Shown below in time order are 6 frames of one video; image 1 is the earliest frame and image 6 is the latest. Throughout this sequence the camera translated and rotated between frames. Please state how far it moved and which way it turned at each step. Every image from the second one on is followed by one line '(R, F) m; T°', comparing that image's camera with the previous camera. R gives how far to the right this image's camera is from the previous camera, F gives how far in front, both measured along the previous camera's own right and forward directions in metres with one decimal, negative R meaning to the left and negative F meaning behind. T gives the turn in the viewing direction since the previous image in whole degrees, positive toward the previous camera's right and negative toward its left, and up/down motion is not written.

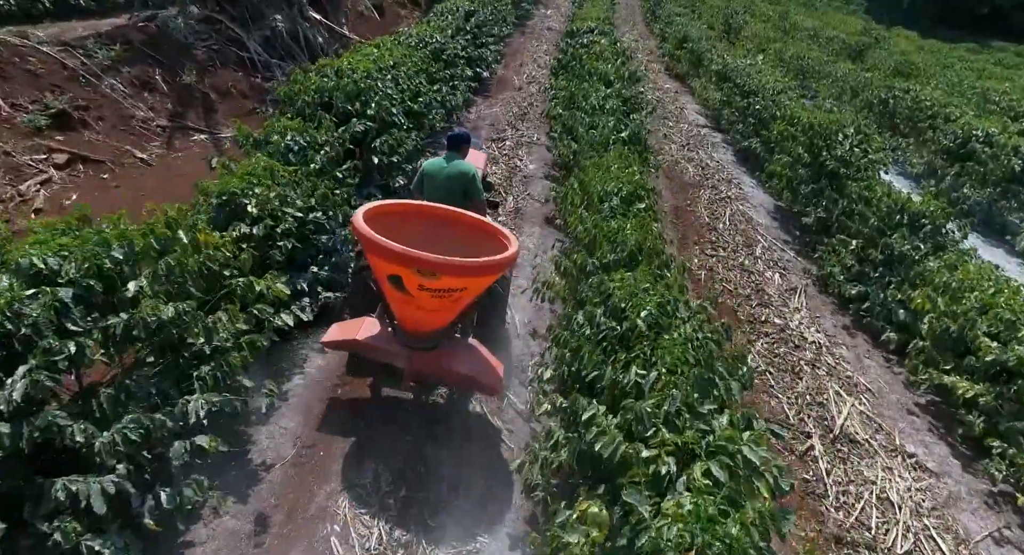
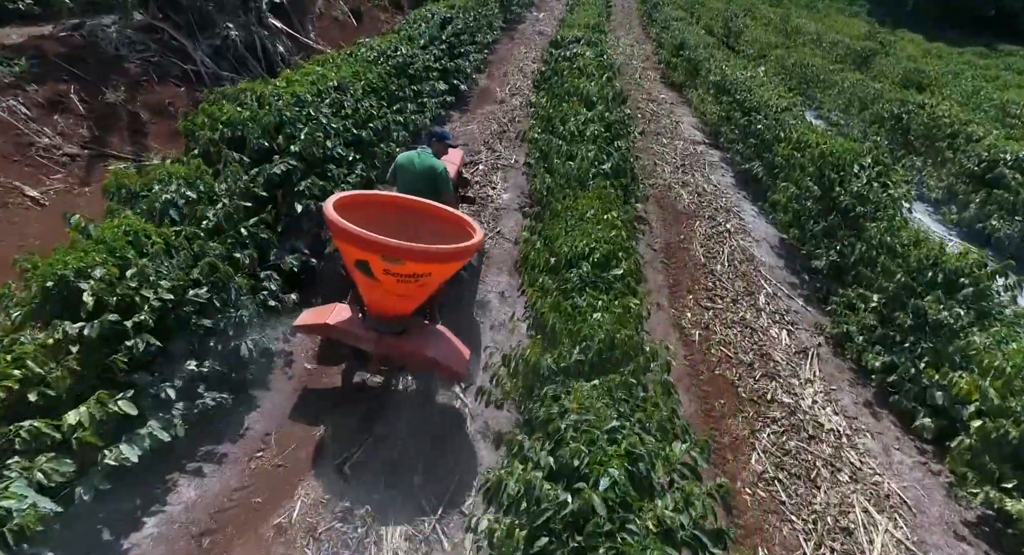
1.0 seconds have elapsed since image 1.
(+0.4, +1.1) m; 0°
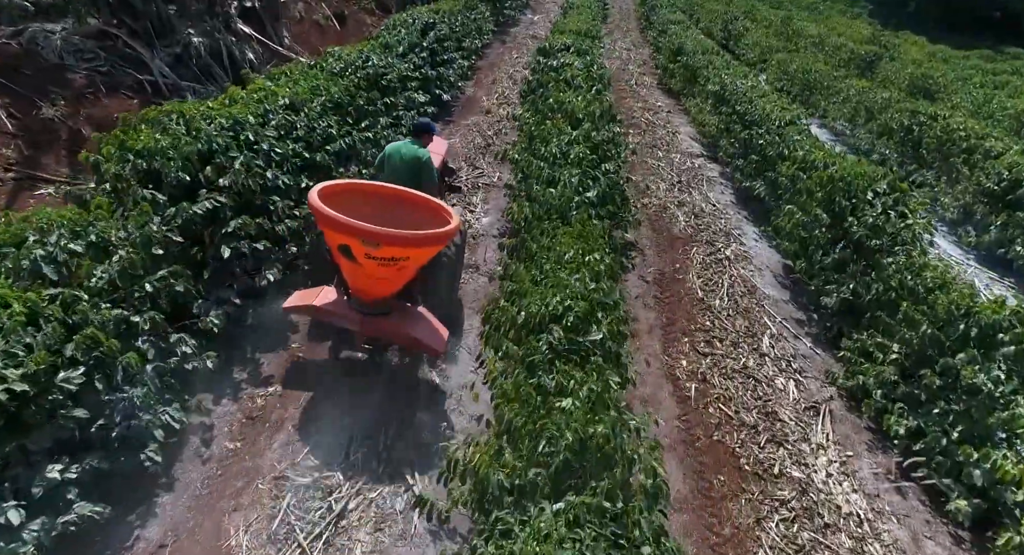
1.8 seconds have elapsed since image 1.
(+0.3, +0.8) m; 0°
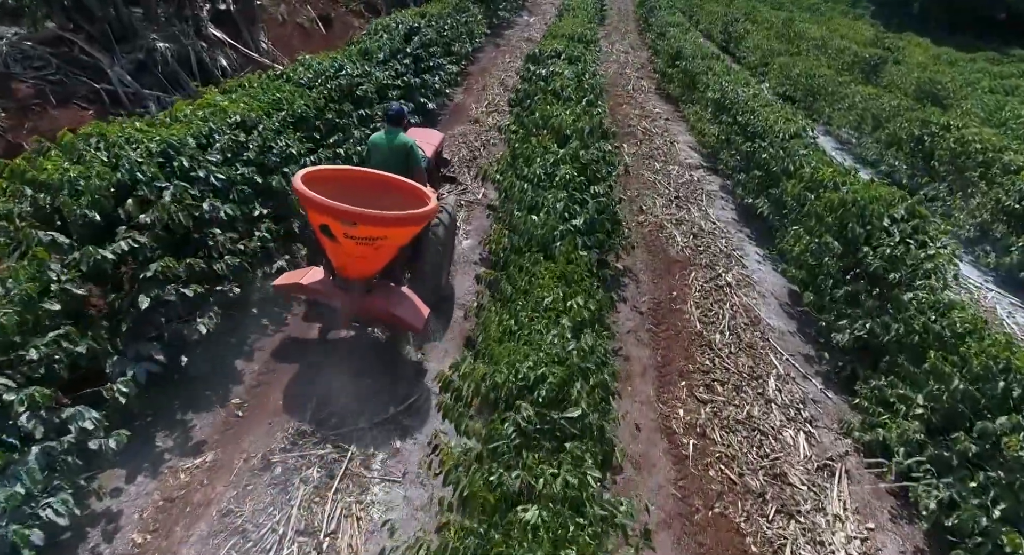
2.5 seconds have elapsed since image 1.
(+0.2, +0.6) m; 0°
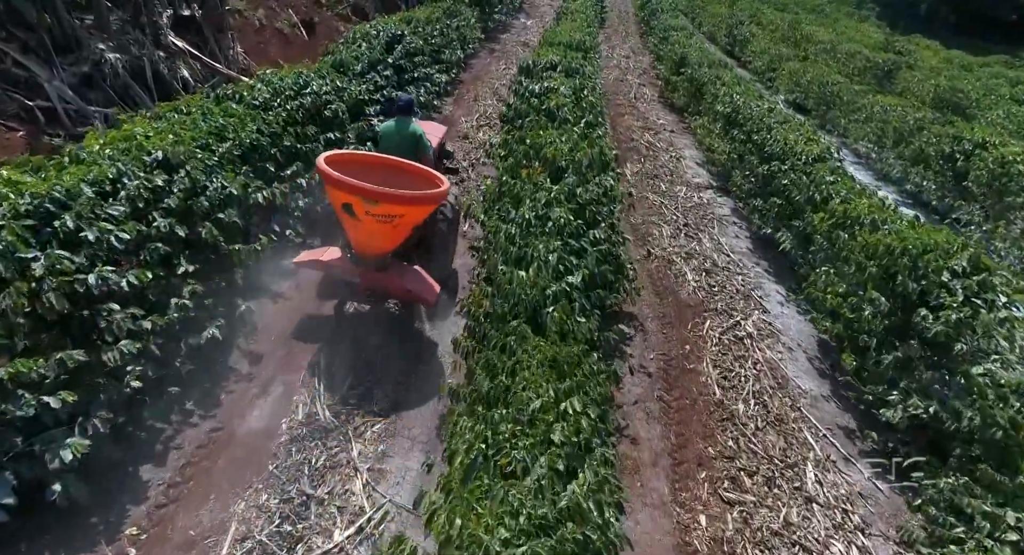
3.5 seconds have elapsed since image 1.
(+0.1, +1.0) m; 0°
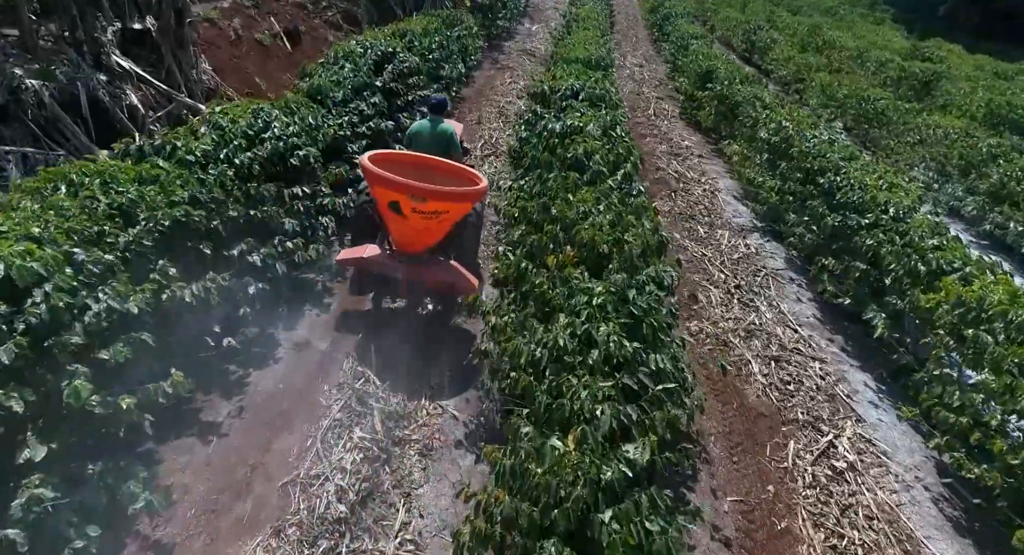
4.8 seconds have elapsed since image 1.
(-0.2, +1.6) m; 0°
